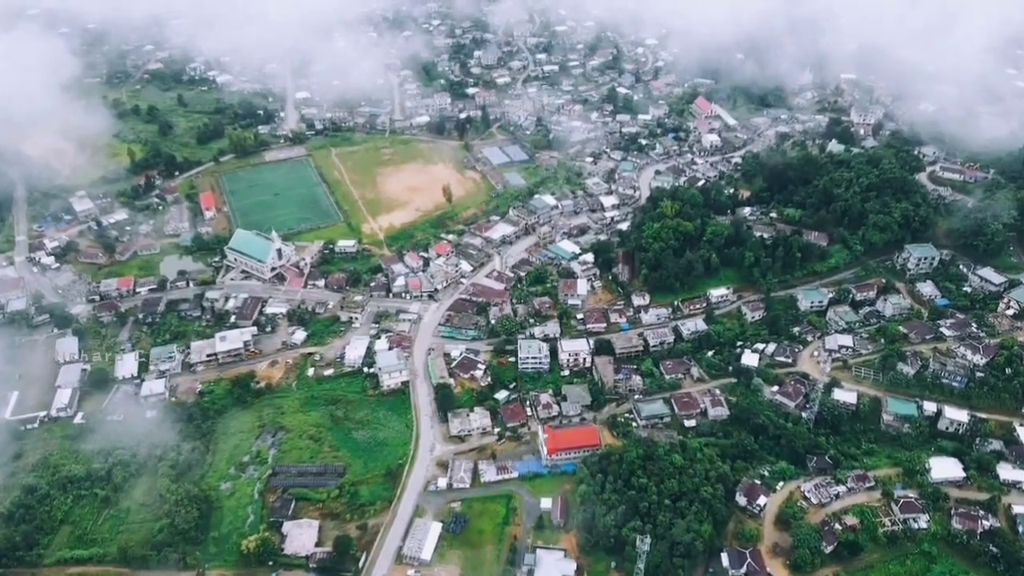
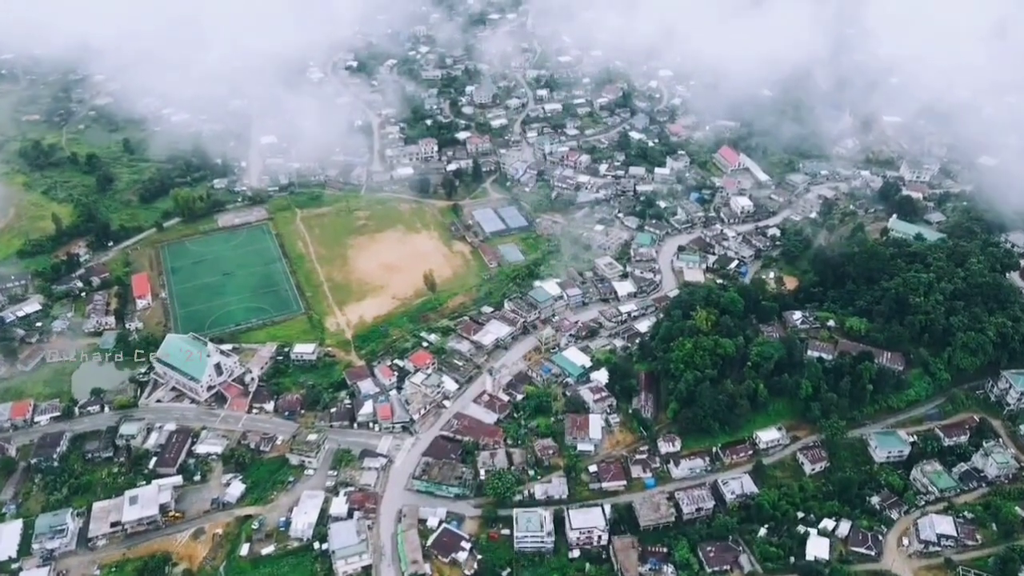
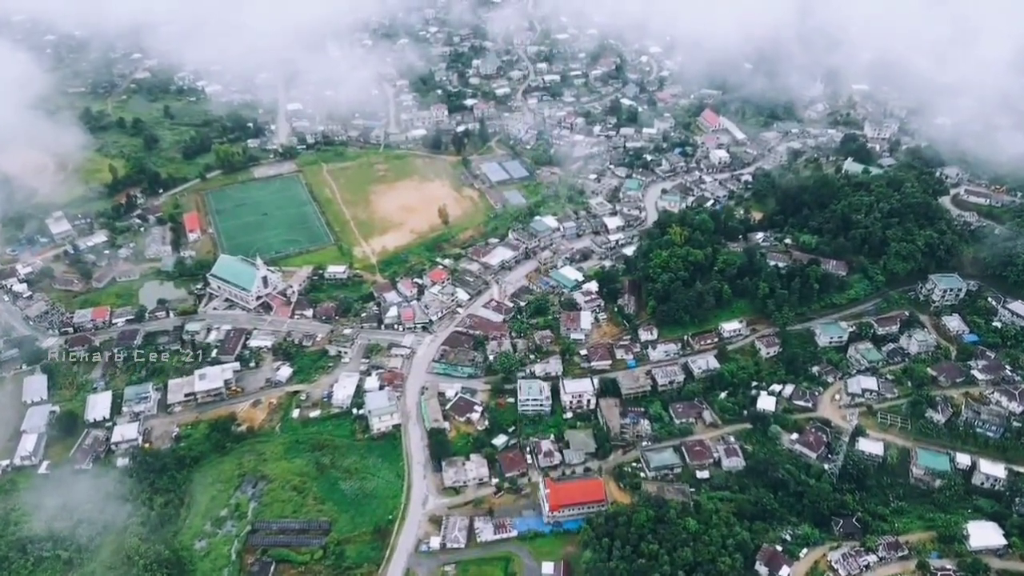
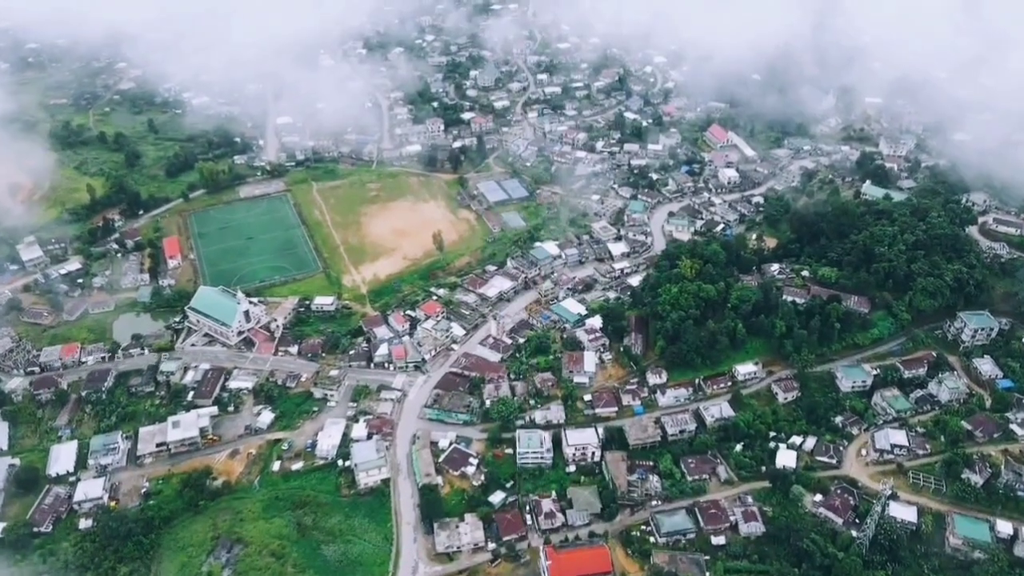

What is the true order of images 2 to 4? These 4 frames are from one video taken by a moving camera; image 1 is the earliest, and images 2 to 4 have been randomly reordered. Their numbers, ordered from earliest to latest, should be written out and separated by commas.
3, 4, 2
